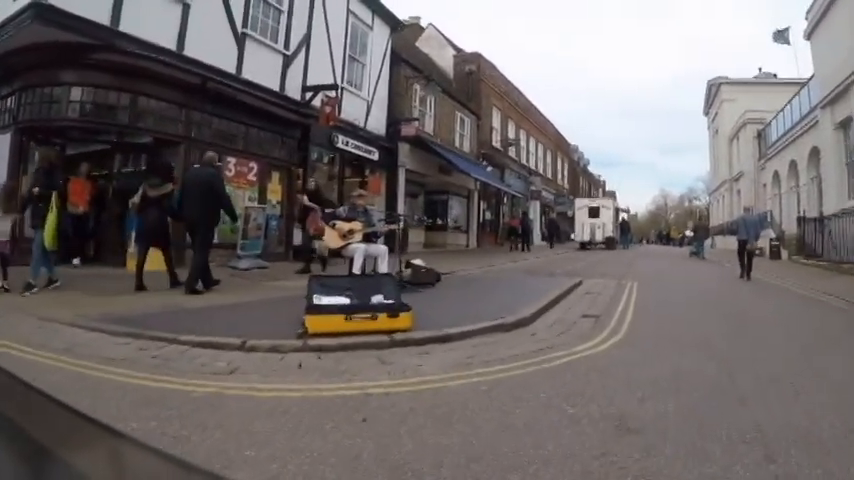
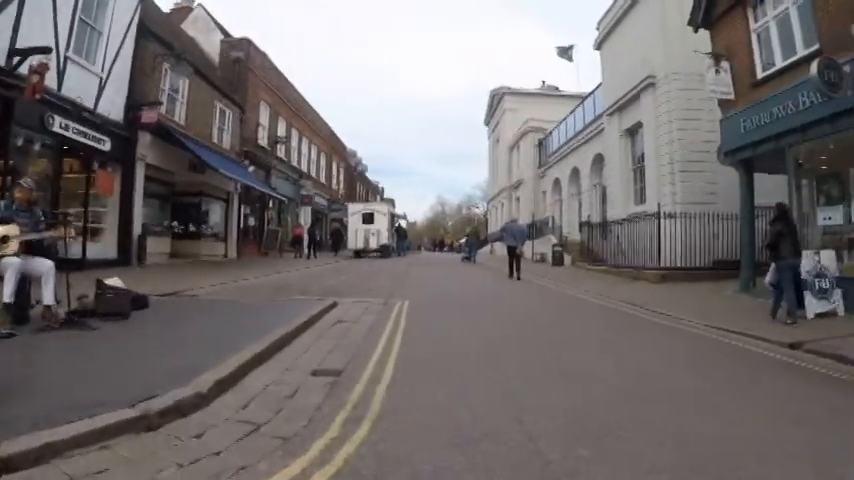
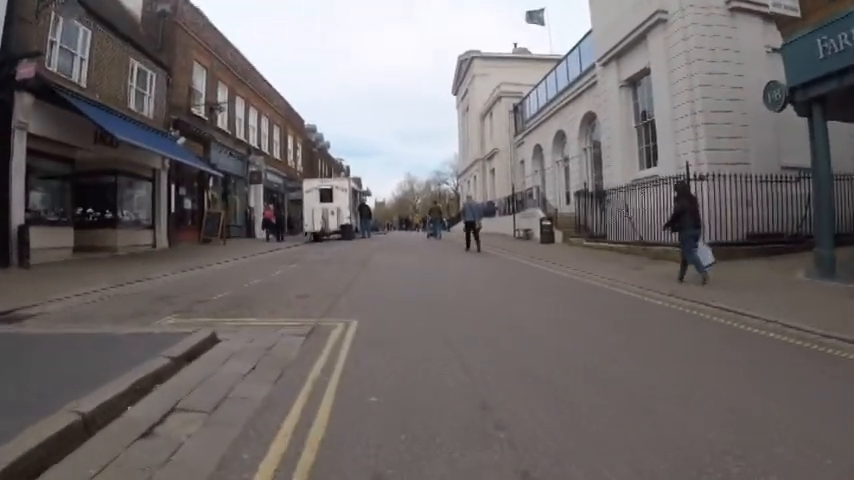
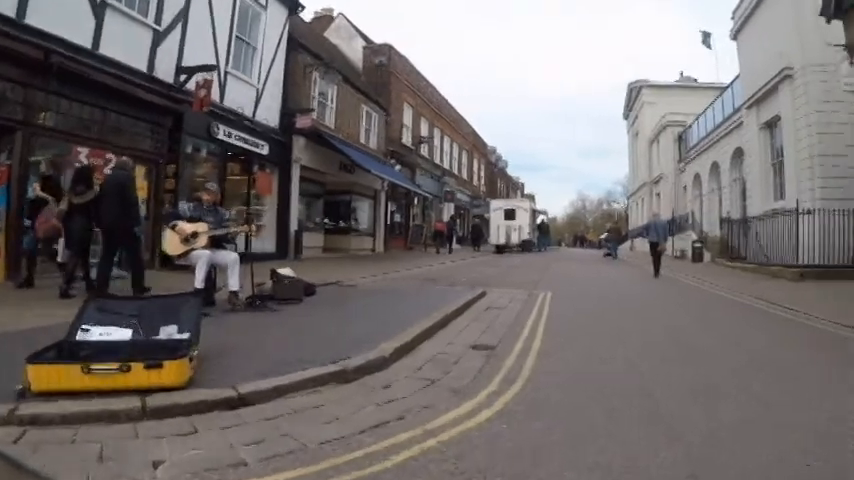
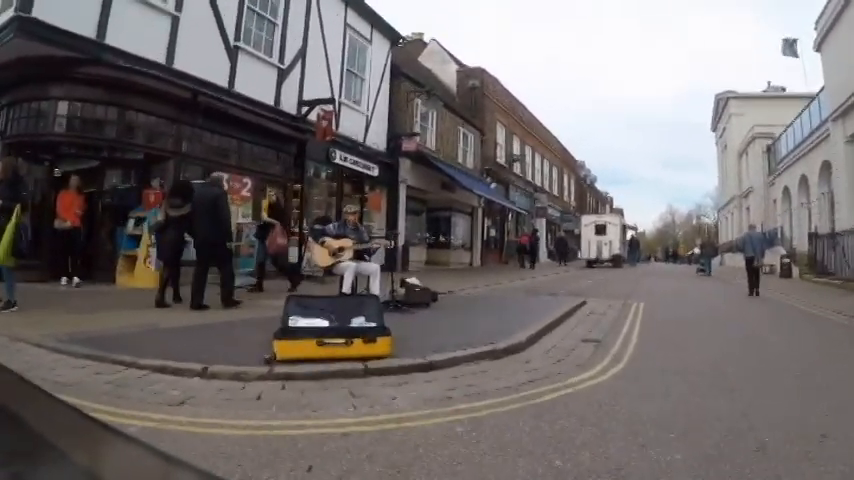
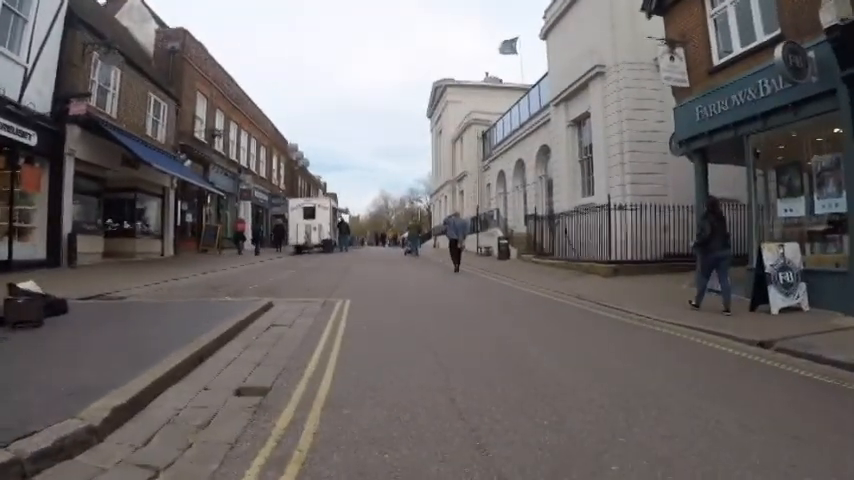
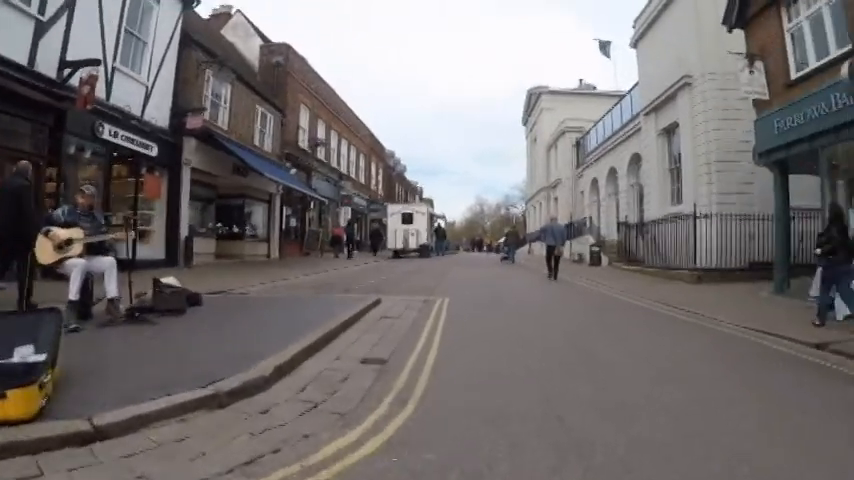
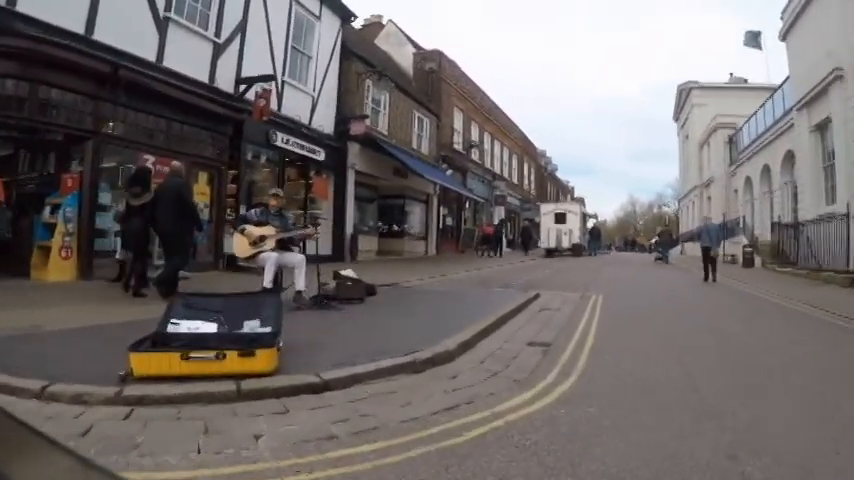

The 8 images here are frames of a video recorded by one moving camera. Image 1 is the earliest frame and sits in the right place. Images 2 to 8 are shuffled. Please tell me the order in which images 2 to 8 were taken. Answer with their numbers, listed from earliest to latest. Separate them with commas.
5, 8, 4, 7, 2, 6, 3
